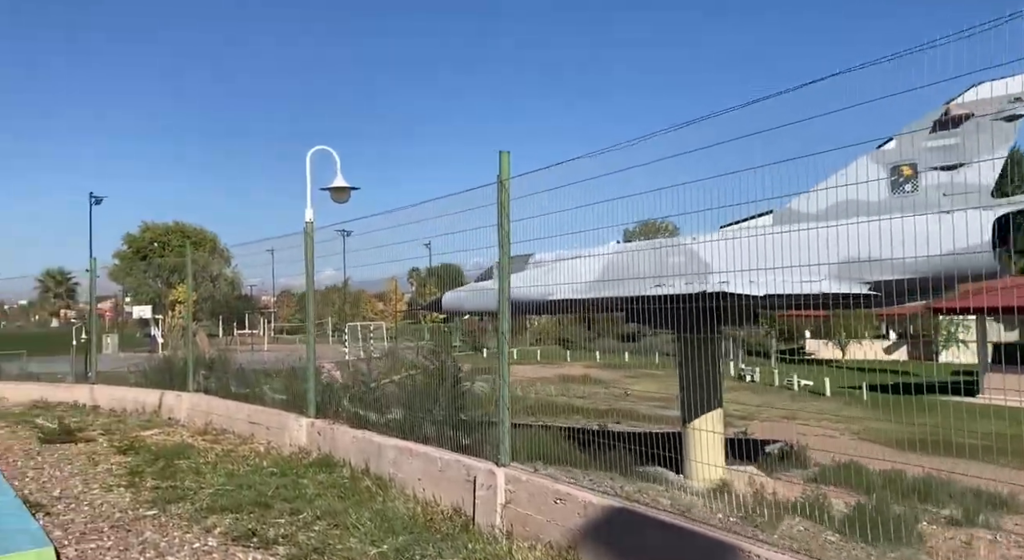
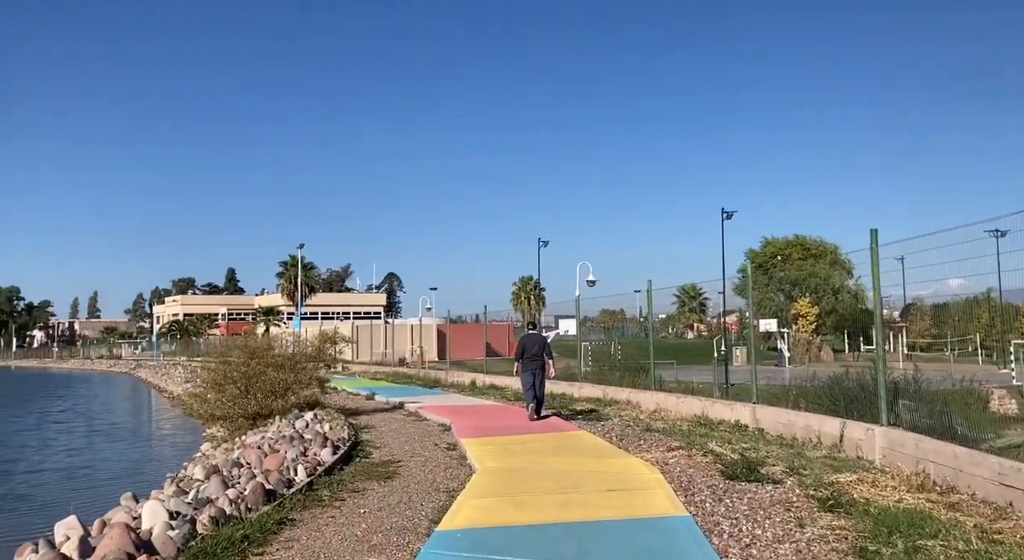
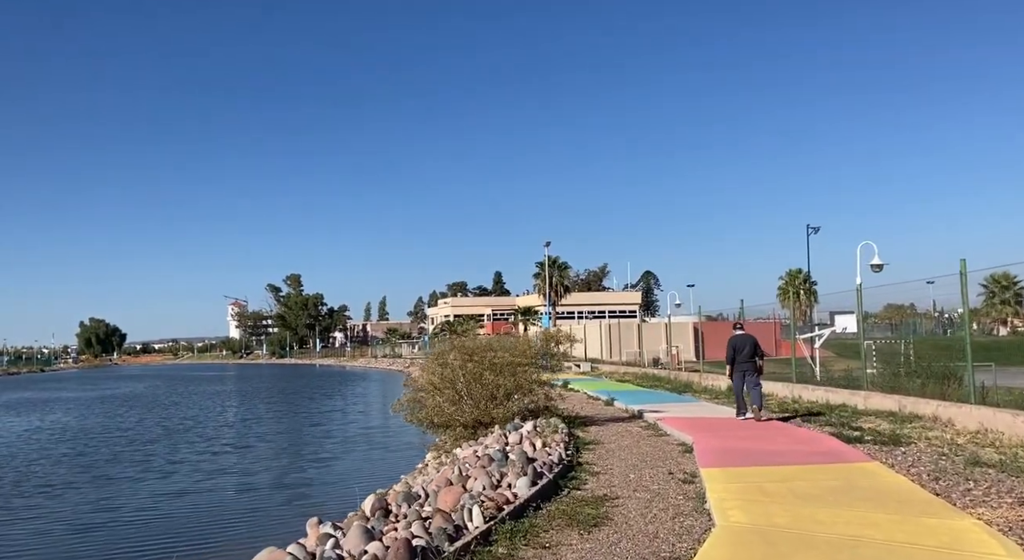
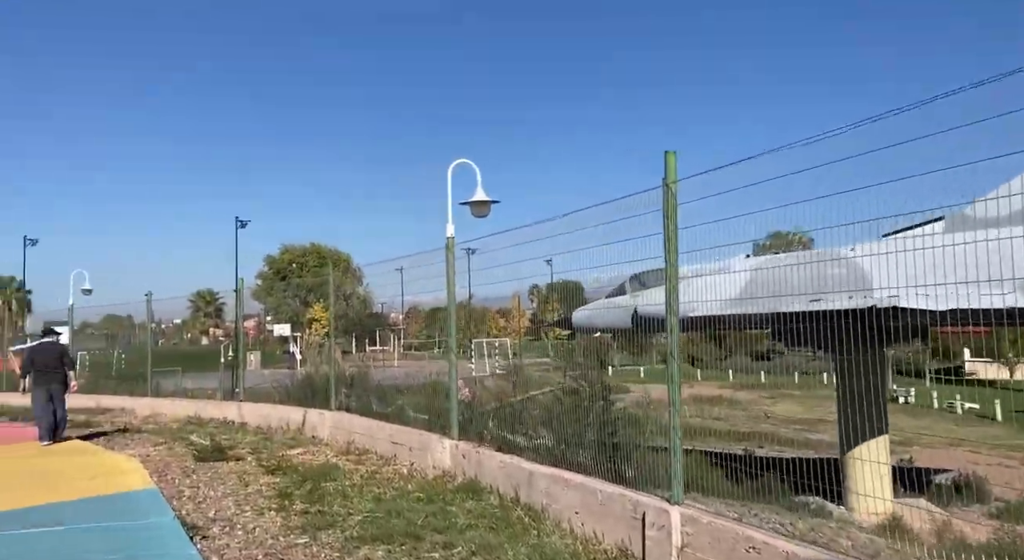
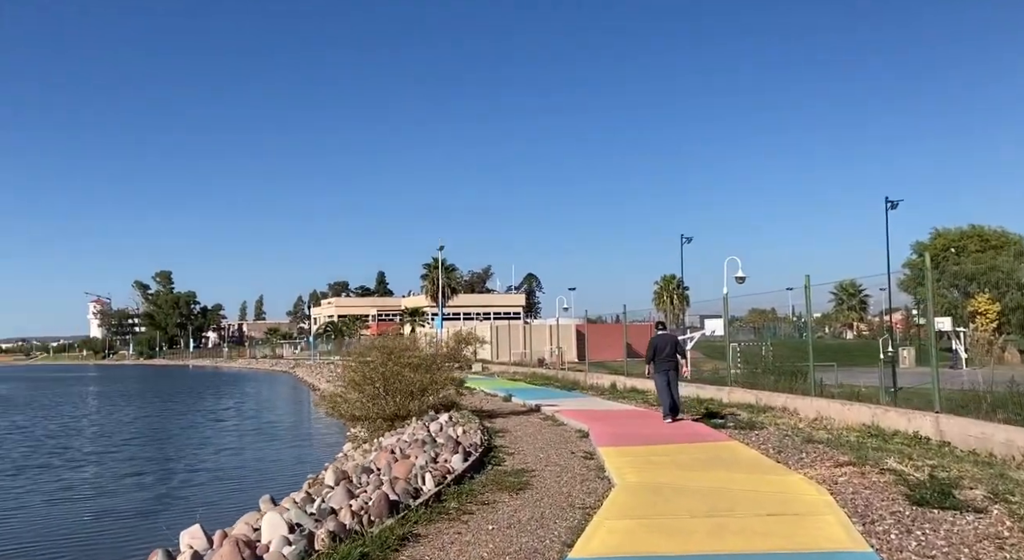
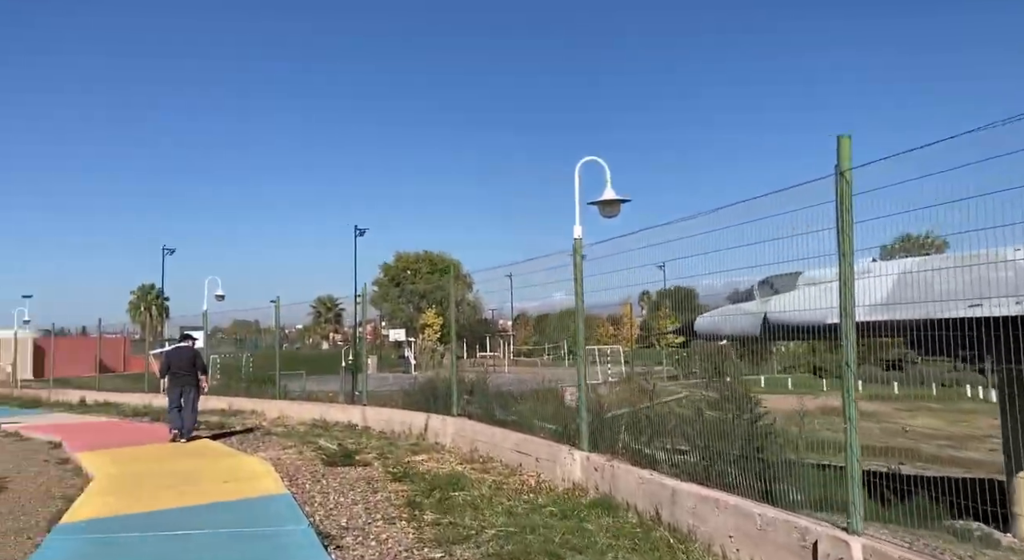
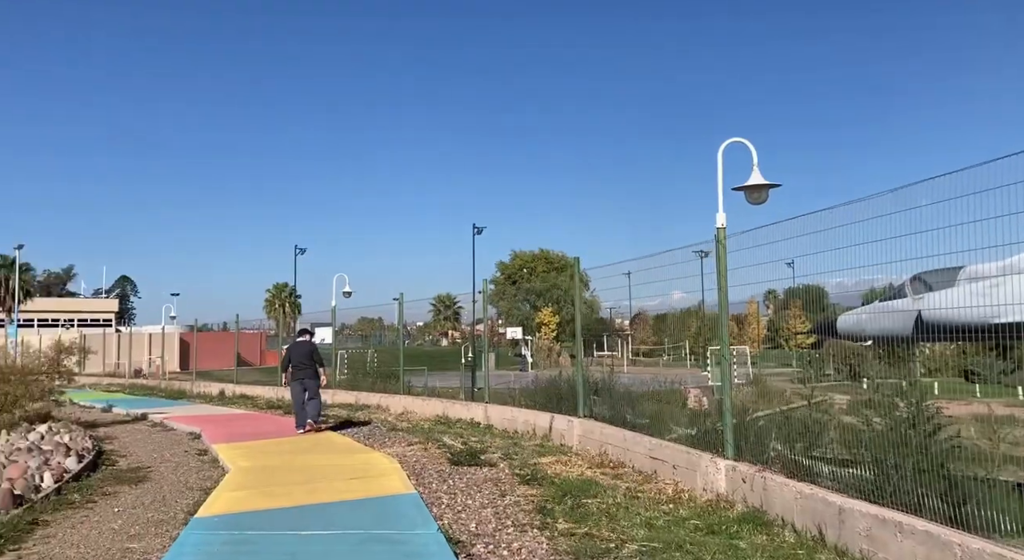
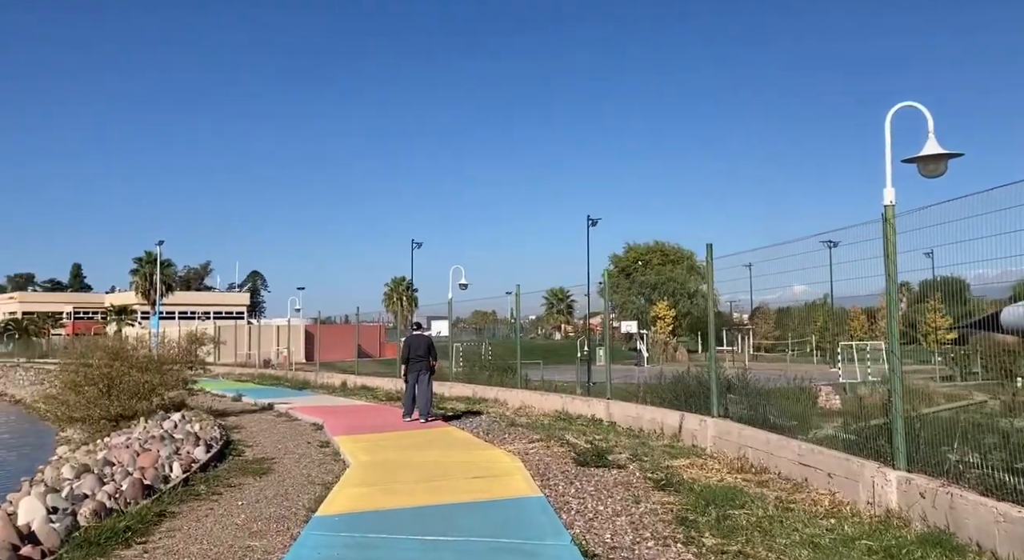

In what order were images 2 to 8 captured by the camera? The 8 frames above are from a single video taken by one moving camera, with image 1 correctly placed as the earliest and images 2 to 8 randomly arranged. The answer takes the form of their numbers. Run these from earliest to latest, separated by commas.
4, 6, 7, 8, 2, 5, 3
